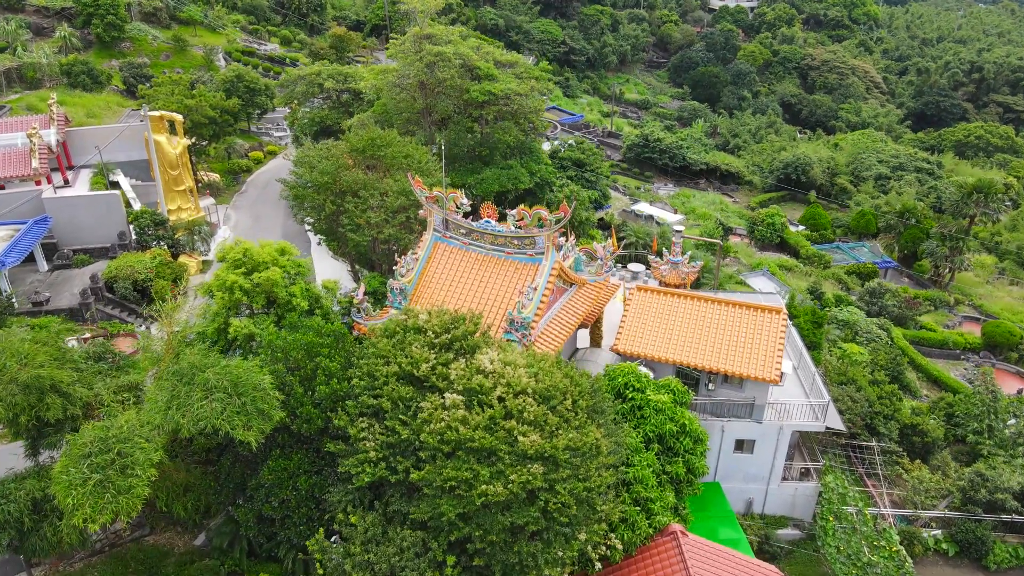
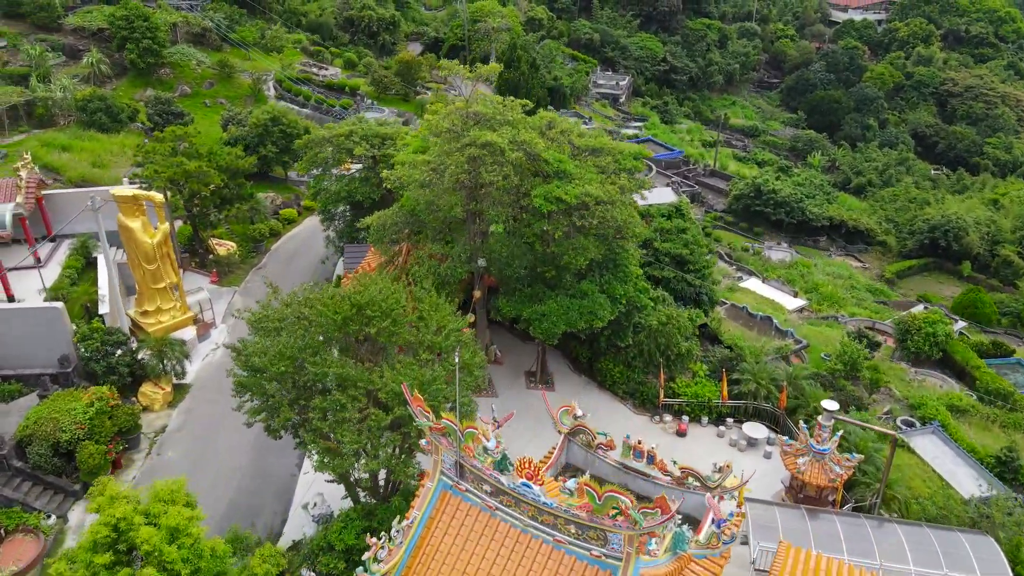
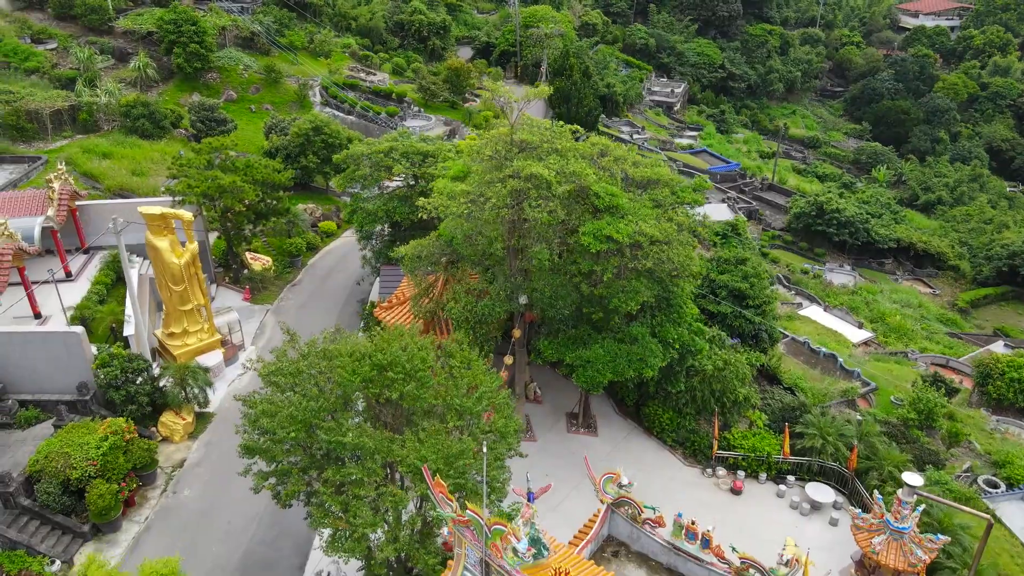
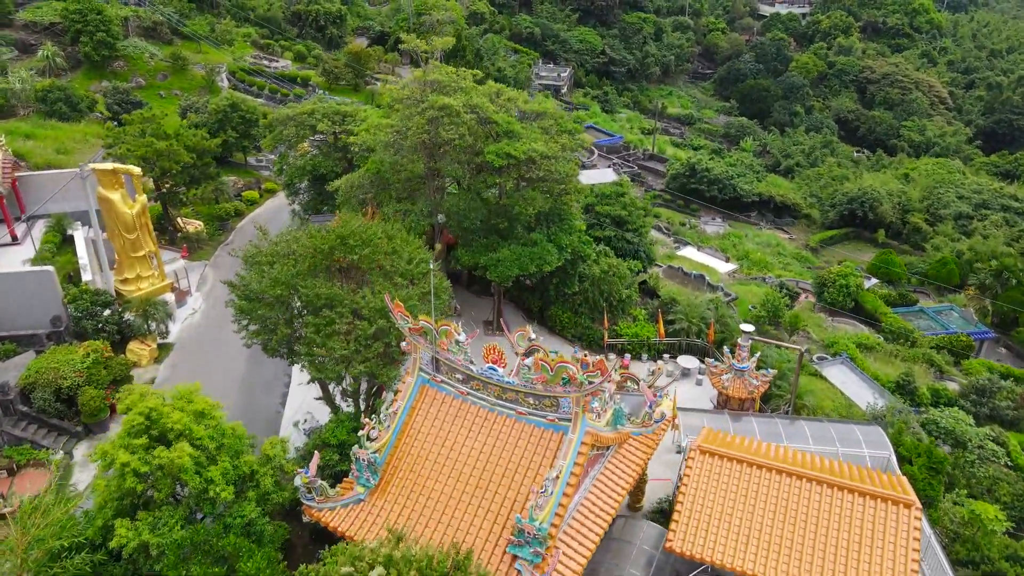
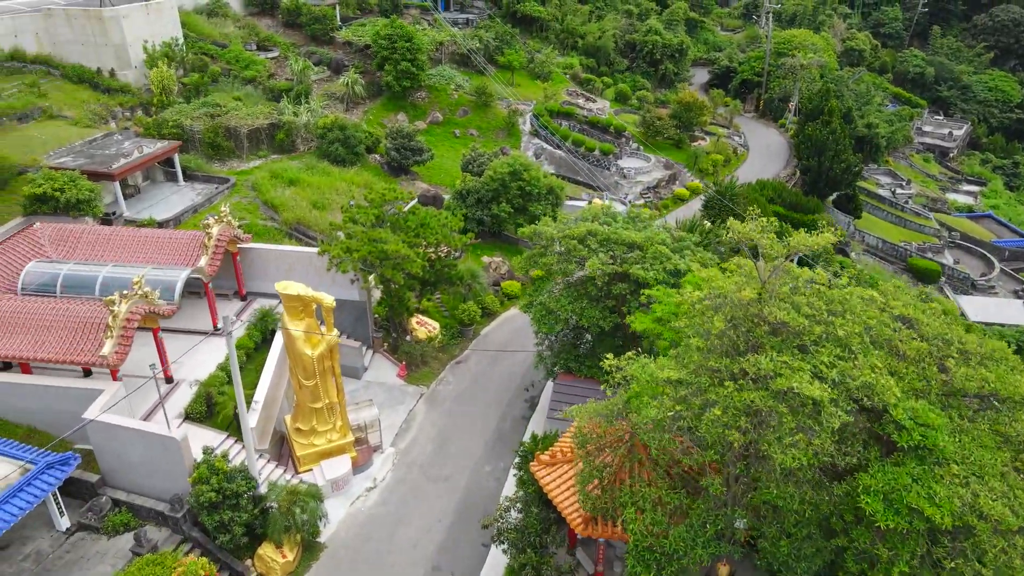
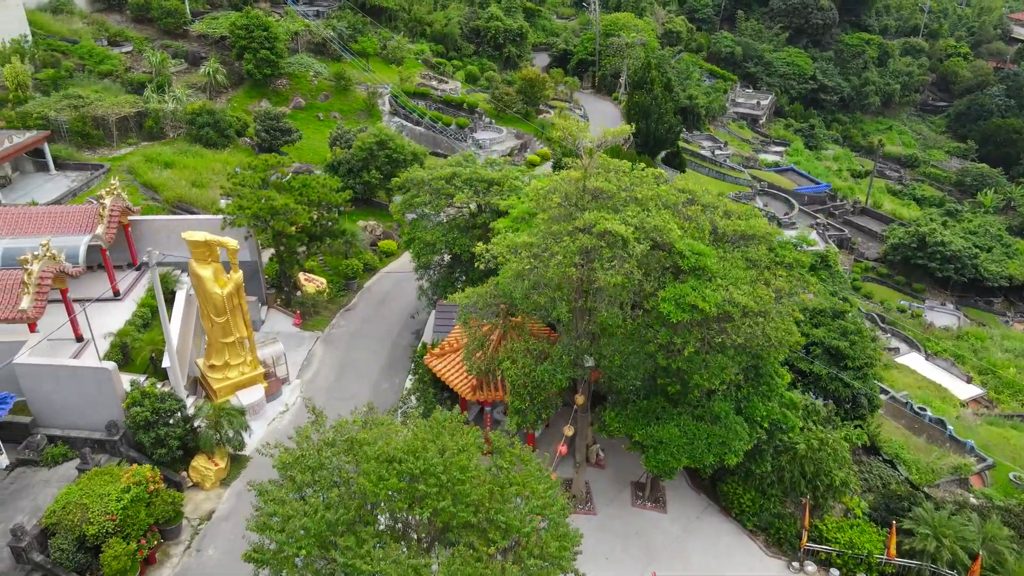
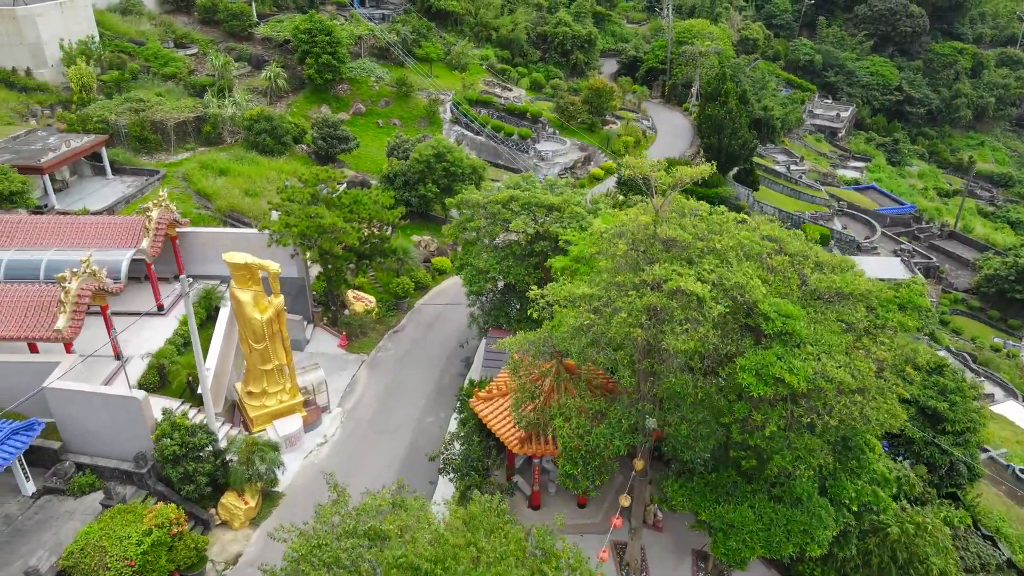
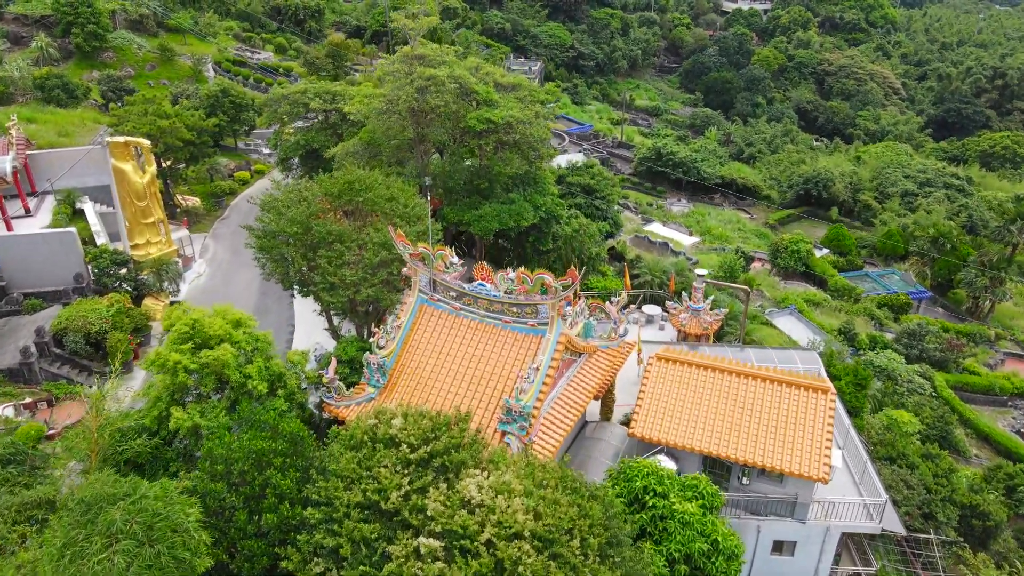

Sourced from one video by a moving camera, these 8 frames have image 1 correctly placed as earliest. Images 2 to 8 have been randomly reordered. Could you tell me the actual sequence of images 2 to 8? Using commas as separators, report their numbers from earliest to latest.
8, 4, 2, 3, 6, 7, 5
